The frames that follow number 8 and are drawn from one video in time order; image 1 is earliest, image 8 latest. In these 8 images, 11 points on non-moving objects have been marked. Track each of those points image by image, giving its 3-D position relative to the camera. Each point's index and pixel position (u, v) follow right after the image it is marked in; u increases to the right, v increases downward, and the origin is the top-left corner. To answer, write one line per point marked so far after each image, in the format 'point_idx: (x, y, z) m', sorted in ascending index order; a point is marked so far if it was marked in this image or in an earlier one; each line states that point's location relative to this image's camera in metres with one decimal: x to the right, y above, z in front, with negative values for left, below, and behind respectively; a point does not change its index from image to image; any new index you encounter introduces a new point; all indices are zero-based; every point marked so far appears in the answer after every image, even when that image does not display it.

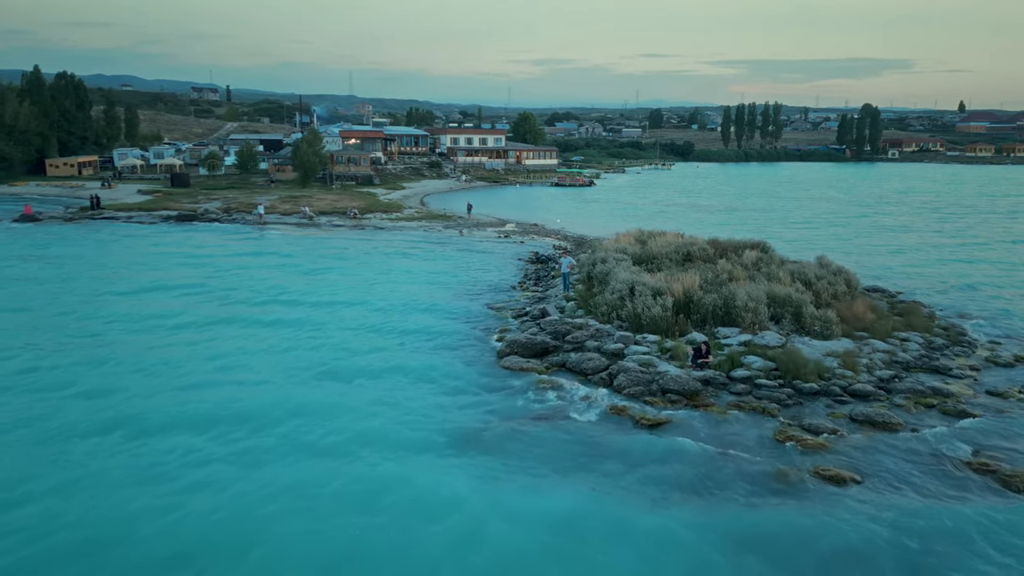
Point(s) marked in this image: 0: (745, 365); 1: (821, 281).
0: (+4.4, -1.5, +14.4) m
1: (+7.6, +0.2, +18.9) m
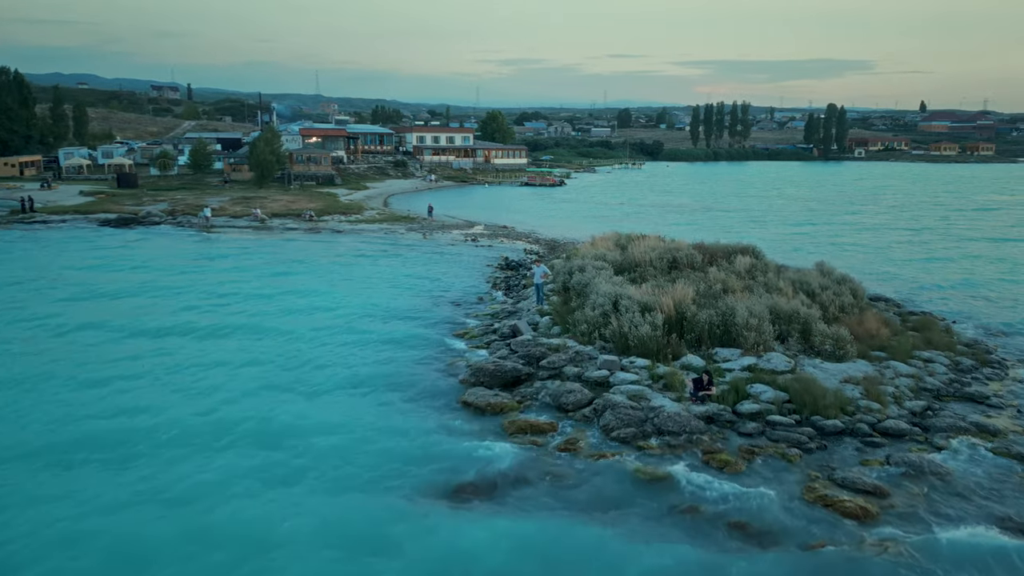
0: (+3.8, -1.7, +12.2) m
1: (+6.9, -0.1, +16.8) m
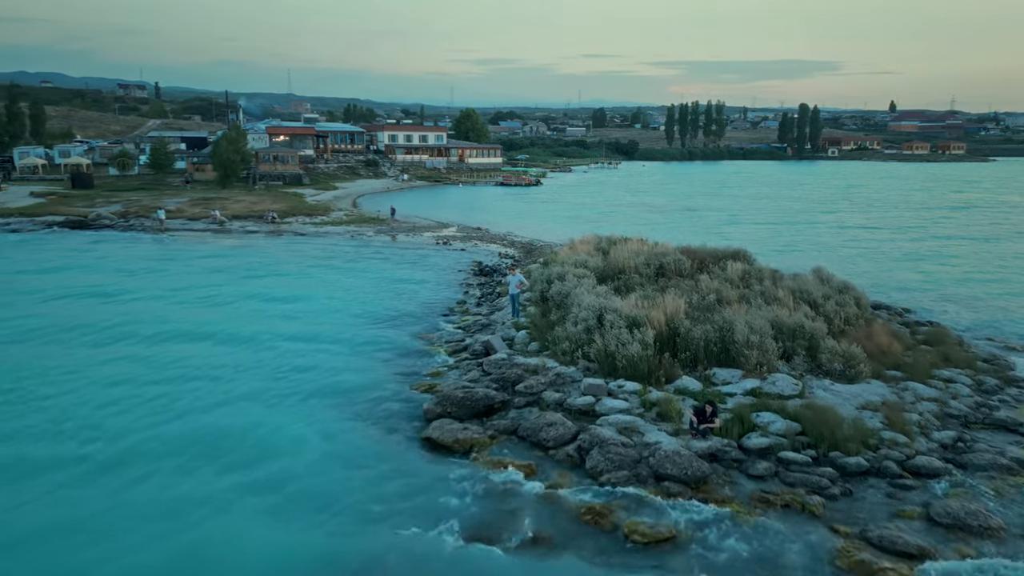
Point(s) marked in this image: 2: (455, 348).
0: (+3.4, -1.9, +10.6) m
1: (+6.3, -0.3, +15.3) m
2: (-1.2, -1.2, +15.8) m
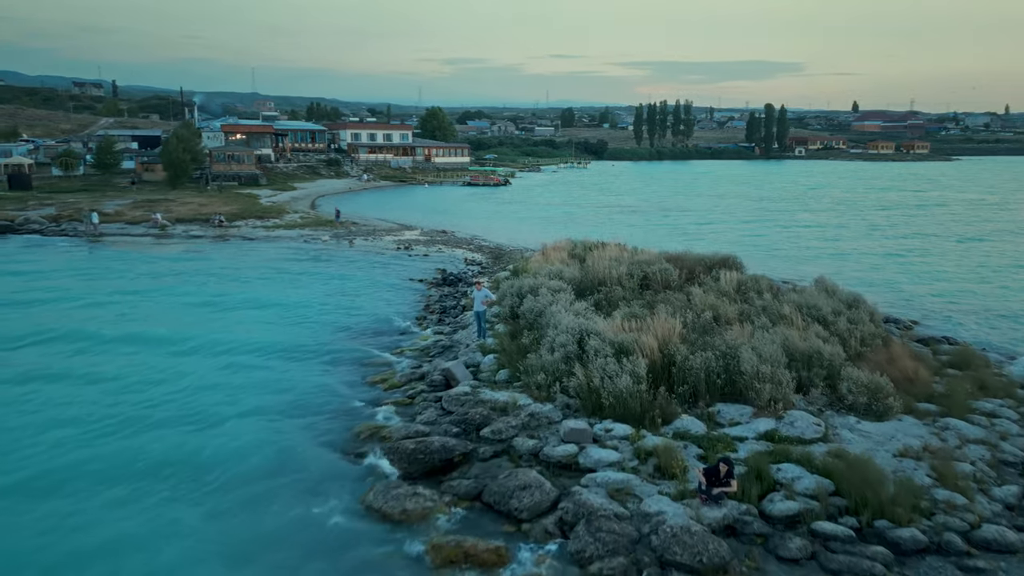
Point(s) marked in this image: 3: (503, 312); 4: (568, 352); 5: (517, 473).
0: (+3.0, -2.2, +8.5) m
1: (+5.7, -0.5, +13.4) m
2: (-1.8, -1.5, +13.5) m
3: (-0.2, -0.5, +15.2) m
4: (+0.8, -1.0, +11.4) m
5: (+0.1, -2.1, +8.7) m
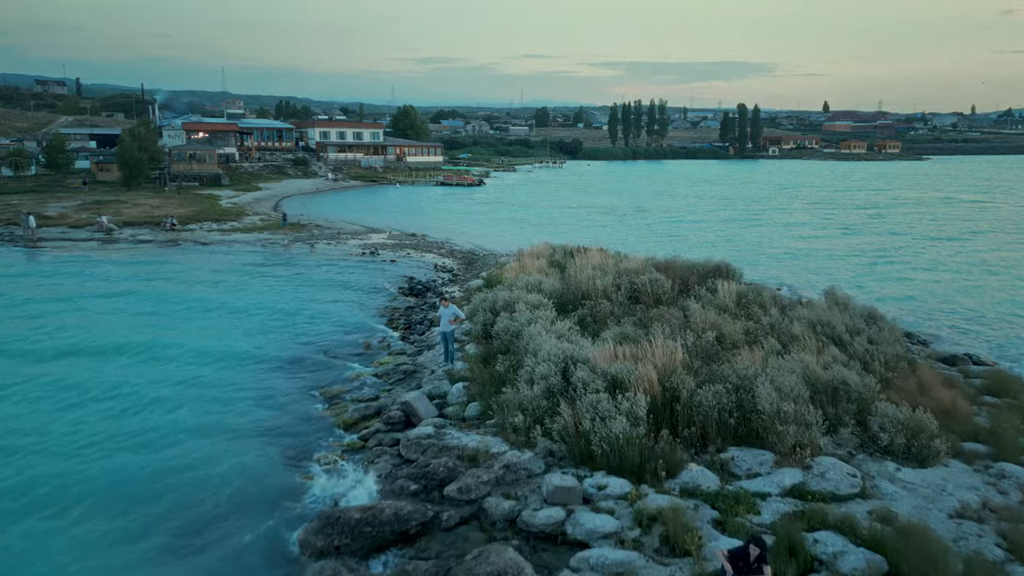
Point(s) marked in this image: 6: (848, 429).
0: (+2.8, -2.5, +6.8) m
1: (+5.3, -0.8, +11.7) m
2: (-2.2, -1.8, +11.6) m
3: (-0.7, -0.8, +13.3) m
4: (+0.5, -1.2, +9.6) m
5: (-0.2, -2.4, +6.9) m
6: (+4.0, -1.7, +9.0) m
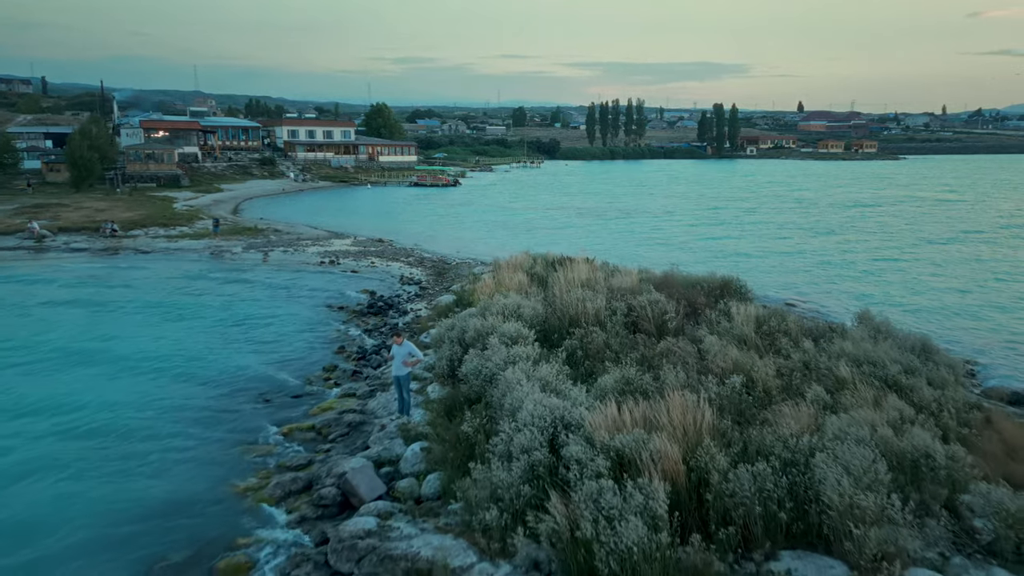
0: (+2.6, -2.8, +4.3) m
1: (+4.9, -1.1, +9.3) m
2: (-2.5, -2.2, +9.1) m
3: (-1.0, -1.1, +10.8) m
4: (+0.2, -1.6, +7.1) m
5: (-0.4, -2.8, +4.4) m
6: (+3.7, -2.0, +6.7) m
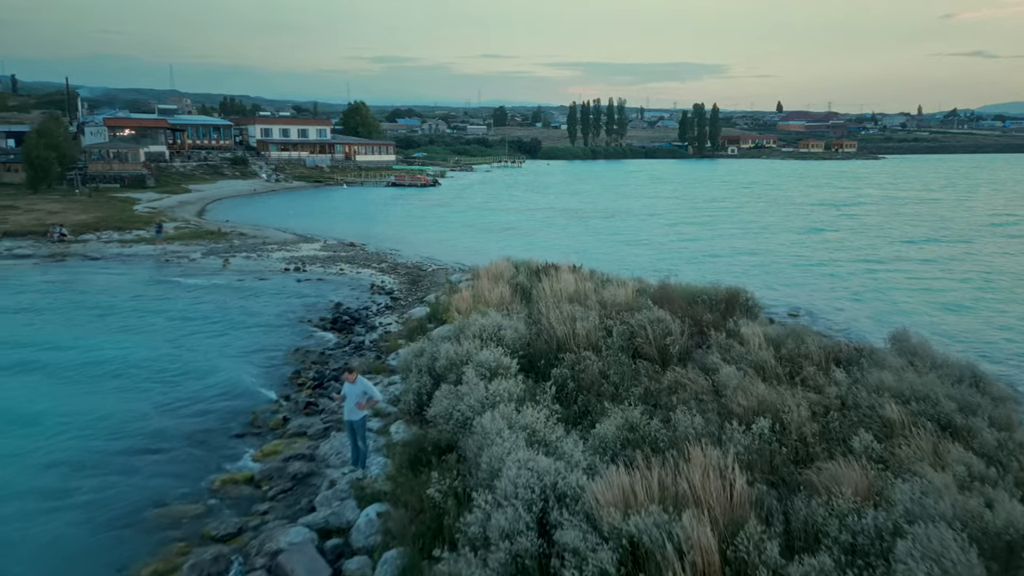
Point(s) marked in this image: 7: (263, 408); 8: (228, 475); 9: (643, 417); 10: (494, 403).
0: (+2.5, -3.1, +2.7) m
1: (+4.7, -1.3, +7.8) m
2: (-2.7, -2.4, +7.3) m
3: (-1.3, -1.4, +9.1) m
4: (0.0, -1.8, +5.4) m
5: (-0.5, -3.0, +2.7) m
6: (+3.6, -2.3, +5.1) m
7: (-3.7, -1.9, +11.7) m
8: (-3.3, -2.2, +9.2) m
9: (+1.3, -1.2, +7.4) m
10: (-0.2, -1.2, +7.8) m
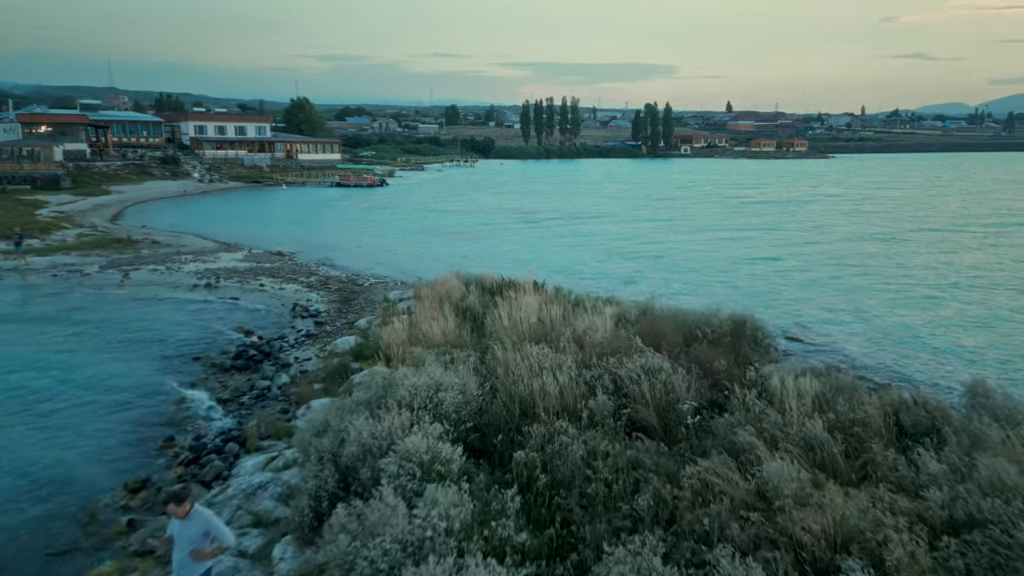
0: (+2.4, -3.5, 0.0) m
1: (+4.3, -1.7, +5.1) m
2: (-3.1, -2.9, +4.2) m
3: (-1.7, -1.8, +6.1) m
4: (-0.2, -2.2, +2.5) m
5: (-0.5, -3.4, -0.2) m
6: (+3.3, -2.6, +2.4) m
7: (-4.3, -2.3, +8.5) m
8: (-3.7, -2.7, +6.0) m
9: (+0.9, -1.6, +4.5) m
10: (-0.6, -1.6, +4.9) m
